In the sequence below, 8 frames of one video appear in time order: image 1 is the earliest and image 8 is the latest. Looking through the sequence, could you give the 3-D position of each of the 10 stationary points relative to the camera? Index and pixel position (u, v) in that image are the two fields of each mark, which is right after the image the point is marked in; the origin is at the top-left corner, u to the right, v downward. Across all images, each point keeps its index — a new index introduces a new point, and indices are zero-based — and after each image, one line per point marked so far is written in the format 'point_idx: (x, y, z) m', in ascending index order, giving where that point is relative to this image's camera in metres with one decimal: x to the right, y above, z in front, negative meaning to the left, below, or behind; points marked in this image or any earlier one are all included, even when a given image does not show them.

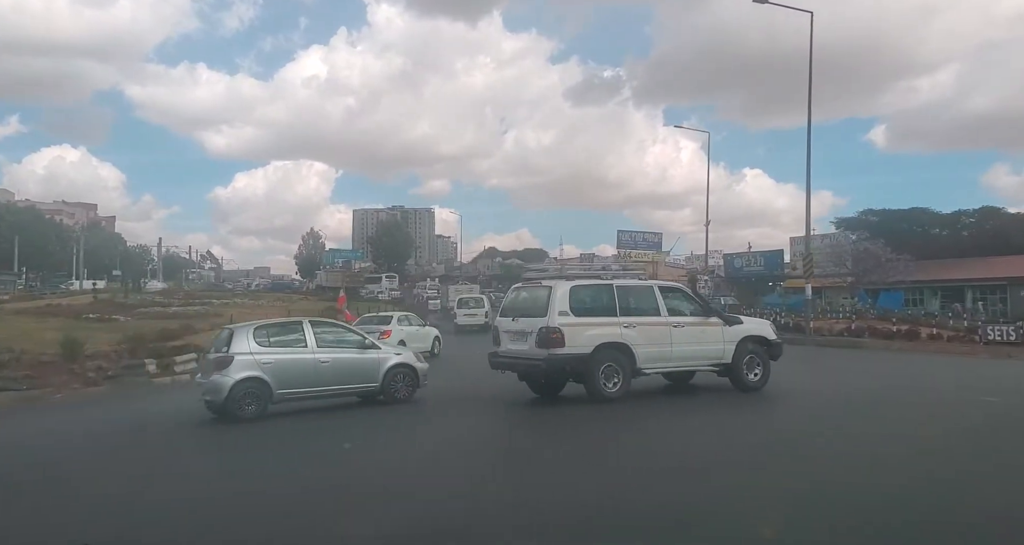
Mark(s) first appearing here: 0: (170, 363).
0: (-8.9, -2.4, +16.7) m
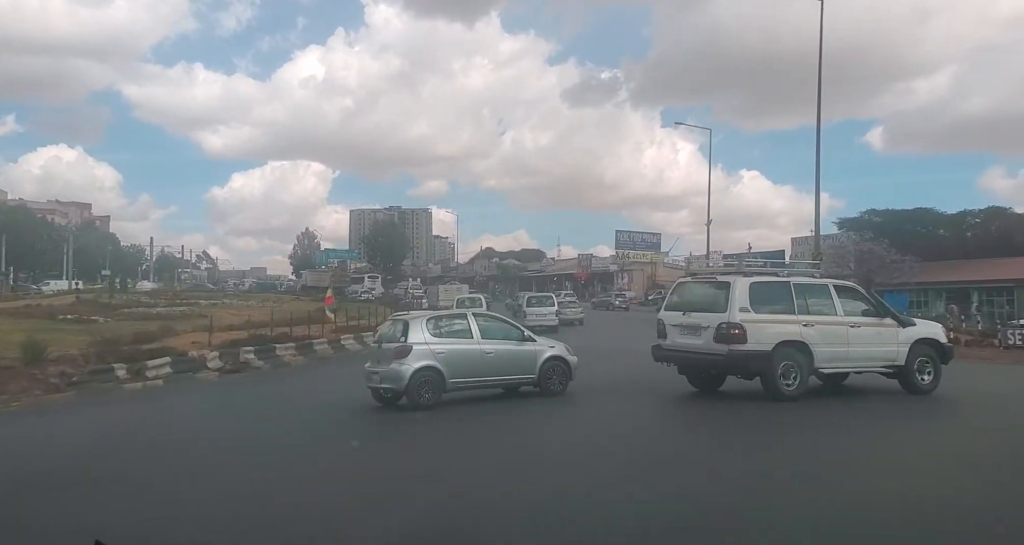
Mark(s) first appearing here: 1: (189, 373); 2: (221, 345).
0: (-9.1, -2.3, +15.6) m
1: (-8.4, -2.6, +16.6) m
2: (-8.8, -2.2, +19.3) m
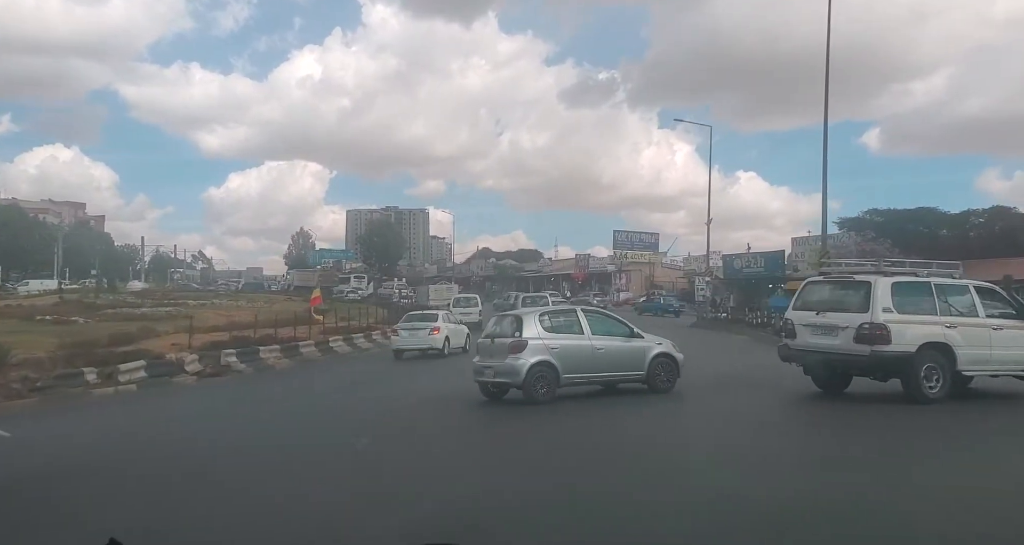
0: (-9.2, -2.3, +14.7) m
1: (-8.5, -2.6, +15.7) m
2: (-9.0, -2.2, +18.5) m
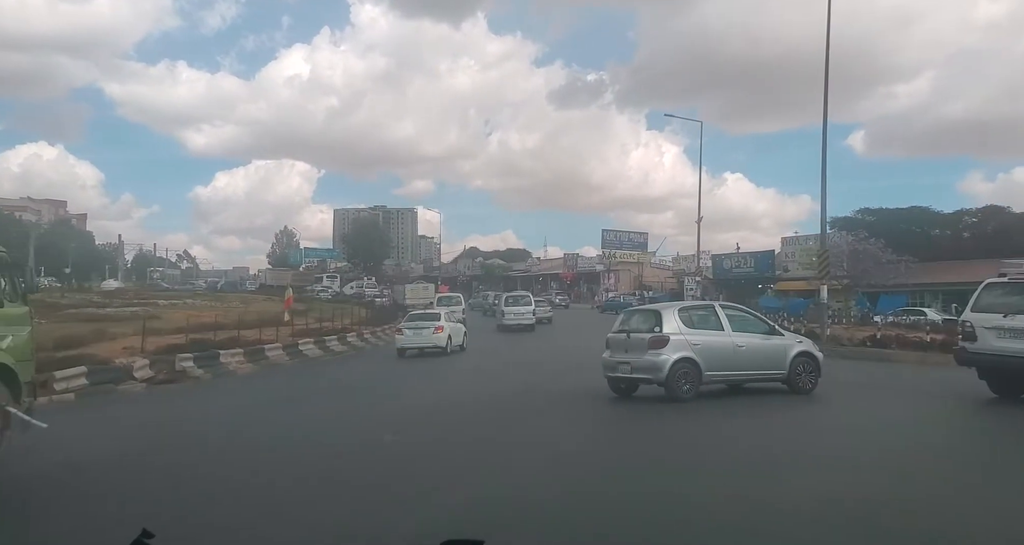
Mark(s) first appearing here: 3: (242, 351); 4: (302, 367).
0: (-9.6, -2.2, +13.3) m
1: (-9.0, -2.5, +14.3) m
2: (-9.5, -2.1, +17.0) m
3: (-7.8, -2.3, +18.4) m
4: (-6.3, -2.9, +19.3) m
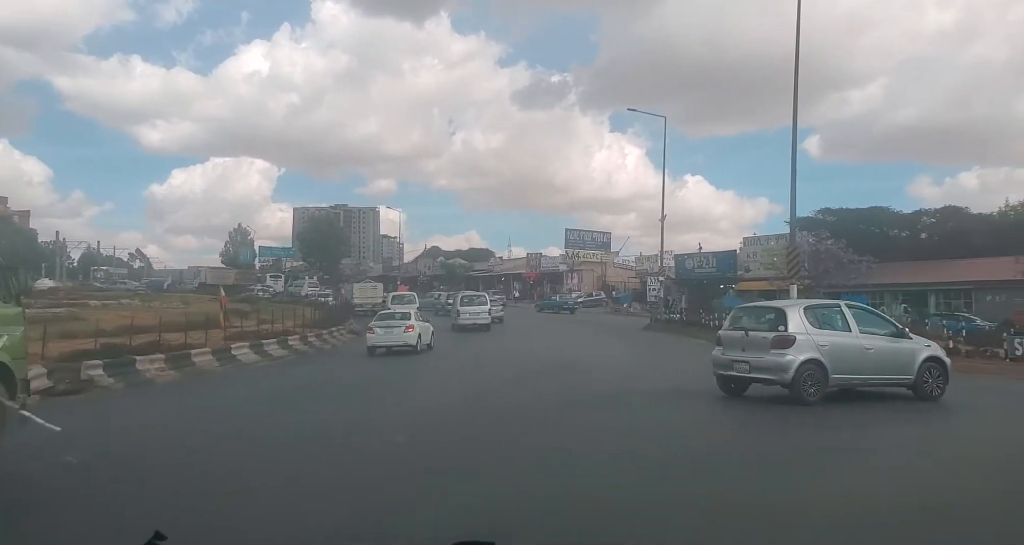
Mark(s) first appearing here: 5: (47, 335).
0: (-10.6, -2.1, +11.3) m
1: (-10.0, -2.4, +12.3) m
2: (-10.6, -2.0, +15.0) m
3: (-9.0, -2.2, +16.5) m
4: (-7.6, -2.8, +17.5) m
5: (-13.4, -1.8, +18.6) m
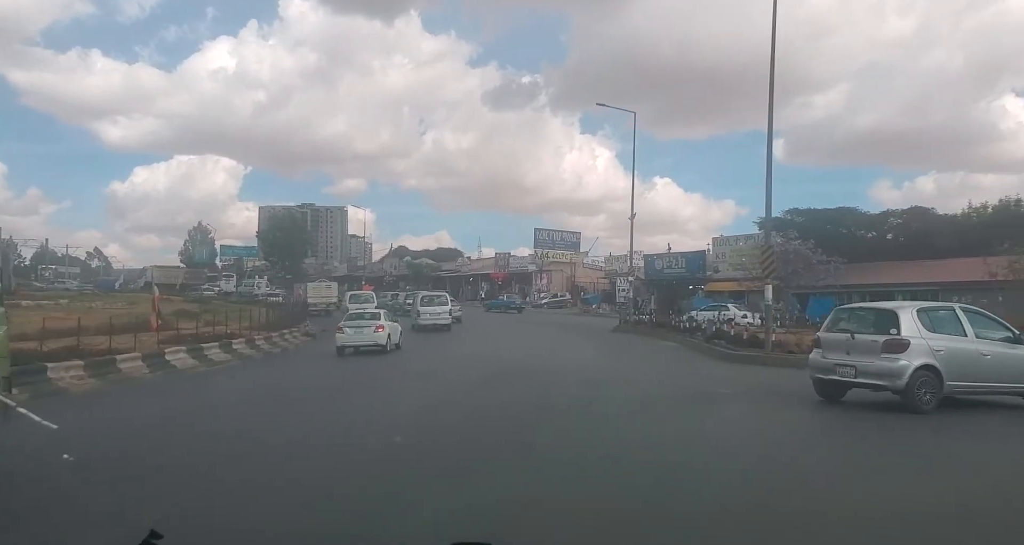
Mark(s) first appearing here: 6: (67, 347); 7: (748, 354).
0: (-11.3, -2.1, +9.6) m
1: (-10.8, -2.4, +10.6) m
2: (-11.5, -1.9, +13.3) m
3: (-10.0, -2.1, +14.8) m
4: (-8.6, -2.7, +15.9) m
5: (-14.4, -1.7, +16.7) m
6: (-11.2, -1.9, +16.3) m
7: (+6.2, -2.1, +16.6) m
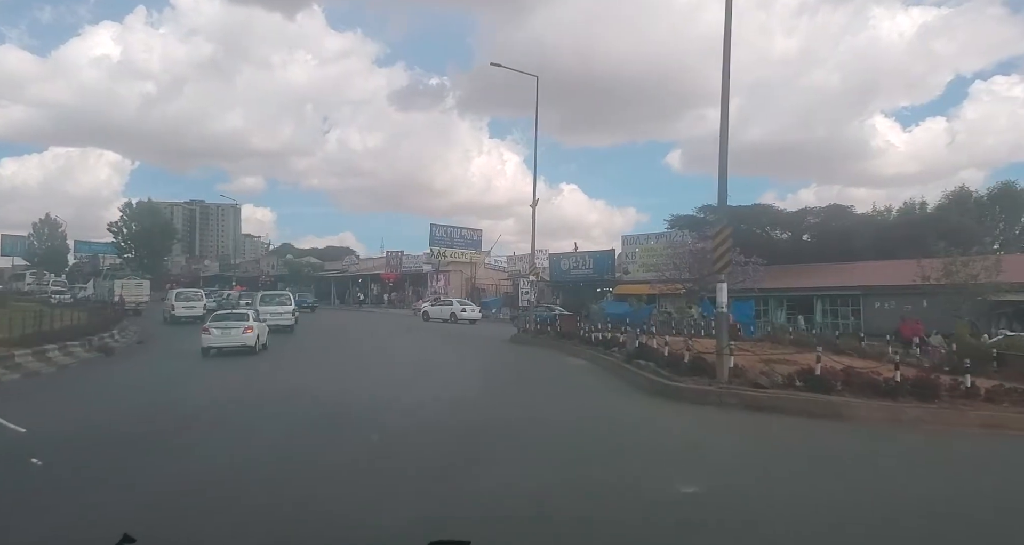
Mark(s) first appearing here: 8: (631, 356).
0: (-13.1, -1.8, +1.7) m
1: (-12.7, -2.1, +2.8) m
2: (-13.8, -1.7, +5.4) m
3: (-12.5, -1.9, +7.1) m
4: (-11.3, -2.5, +8.3) m
5: (-17.2, -1.5, +8.3) m
6: (-13.9, -1.6, +8.3) m
7: (+3.2, -2.0, +11.2) m
8: (+2.9, -2.0, +15.2) m
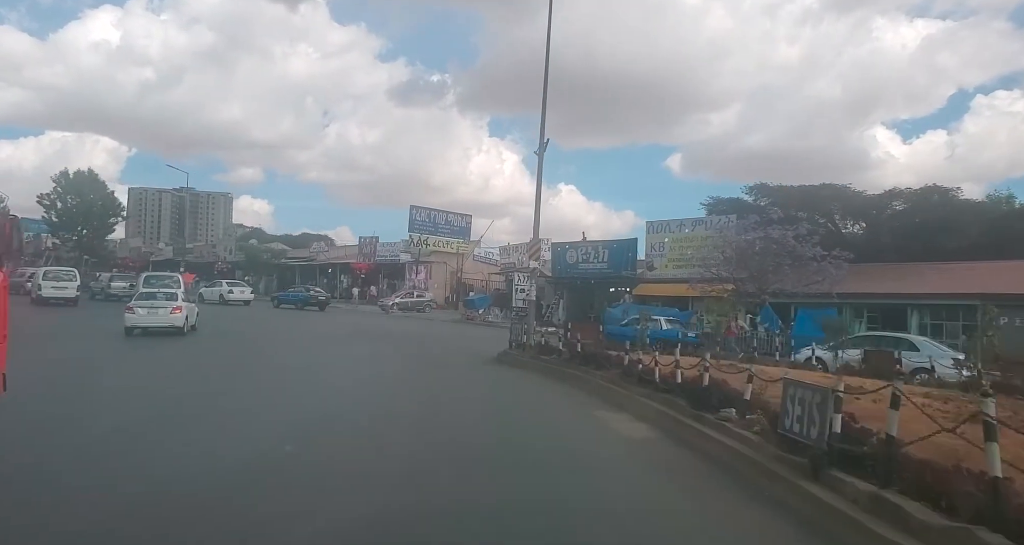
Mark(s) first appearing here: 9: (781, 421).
0: (-13.2, -0.9, -8.0) m
1: (-12.8, -1.2, -6.9) m
2: (-13.9, -0.7, -4.3) m
3: (-12.7, -1.0, -2.6) m
4: (-11.5, -1.6, -1.3) m
5: (-17.3, -0.4, -1.4) m
6: (-14.1, -0.7, -1.4) m
7: (+3.0, -1.6, +1.6) m
8: (+2.6, -1.6, +5.6) m
9: (+2.7, -1.5, +6.5) m
